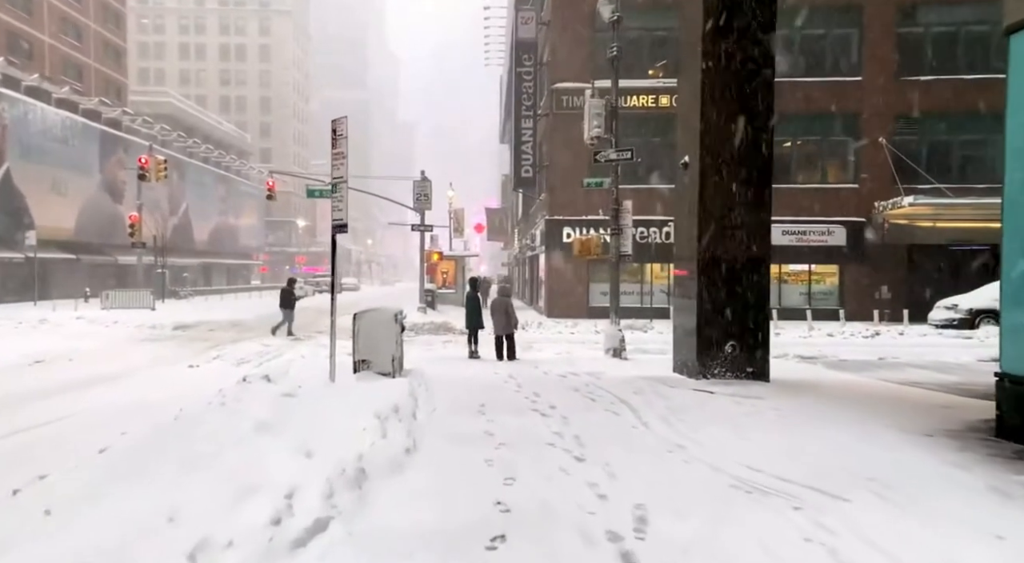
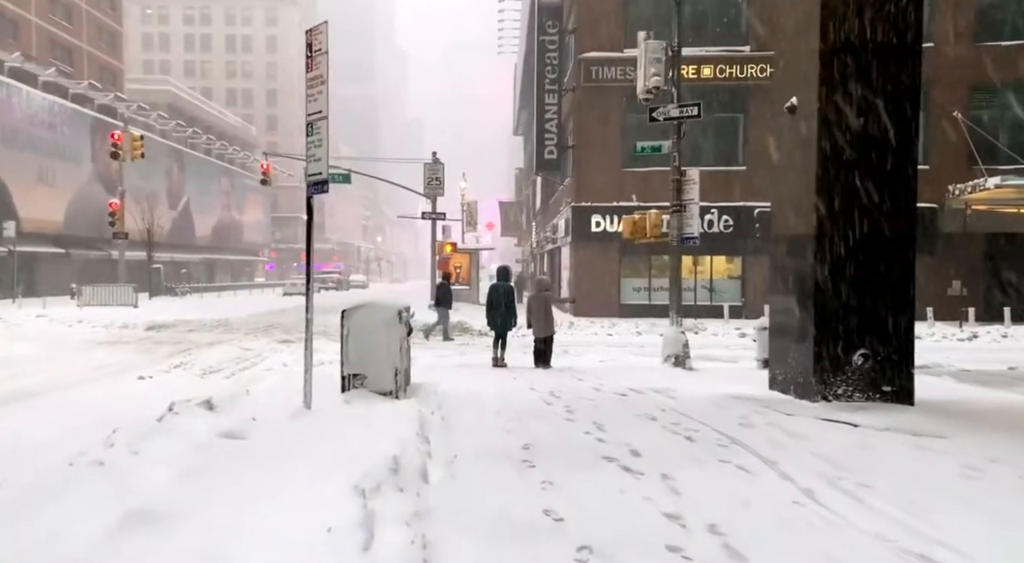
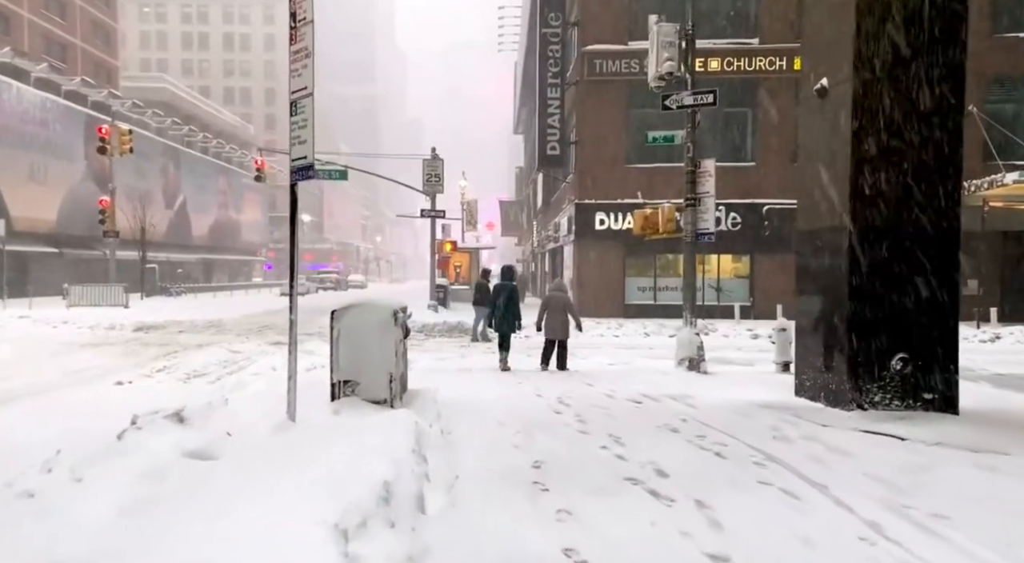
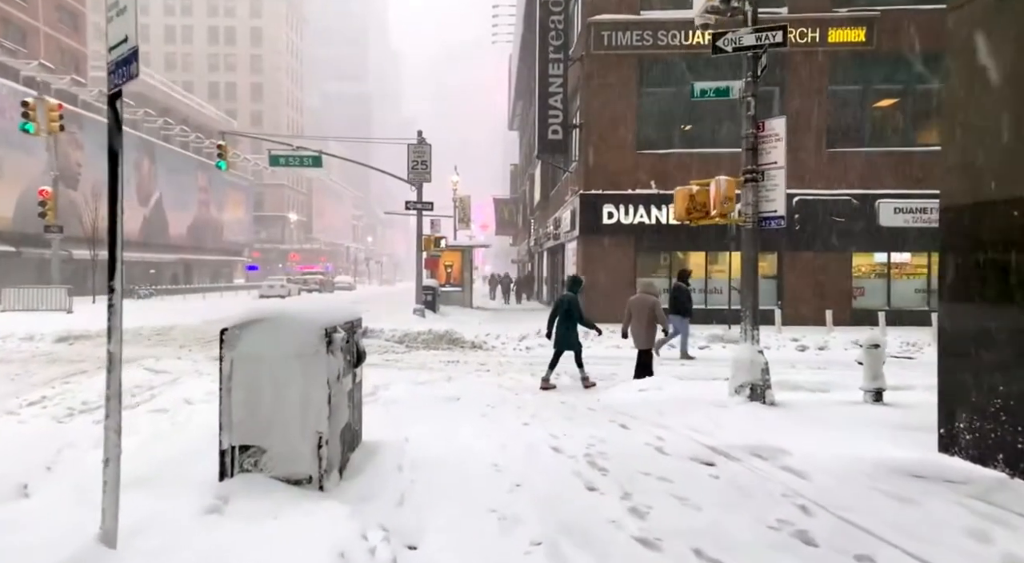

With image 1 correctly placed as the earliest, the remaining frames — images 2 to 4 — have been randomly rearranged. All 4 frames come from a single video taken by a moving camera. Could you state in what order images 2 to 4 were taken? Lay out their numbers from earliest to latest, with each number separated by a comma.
2, 3, 4
